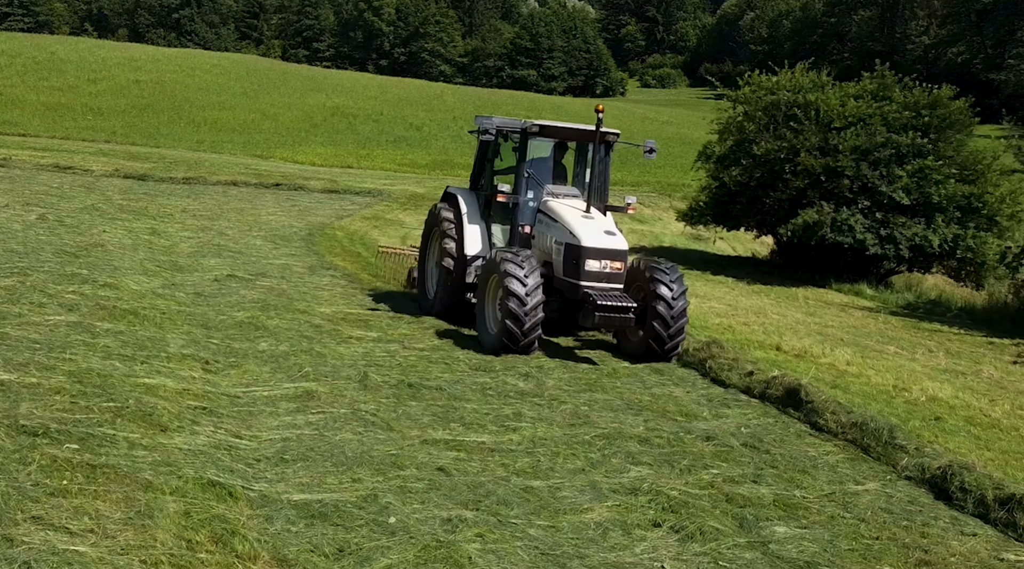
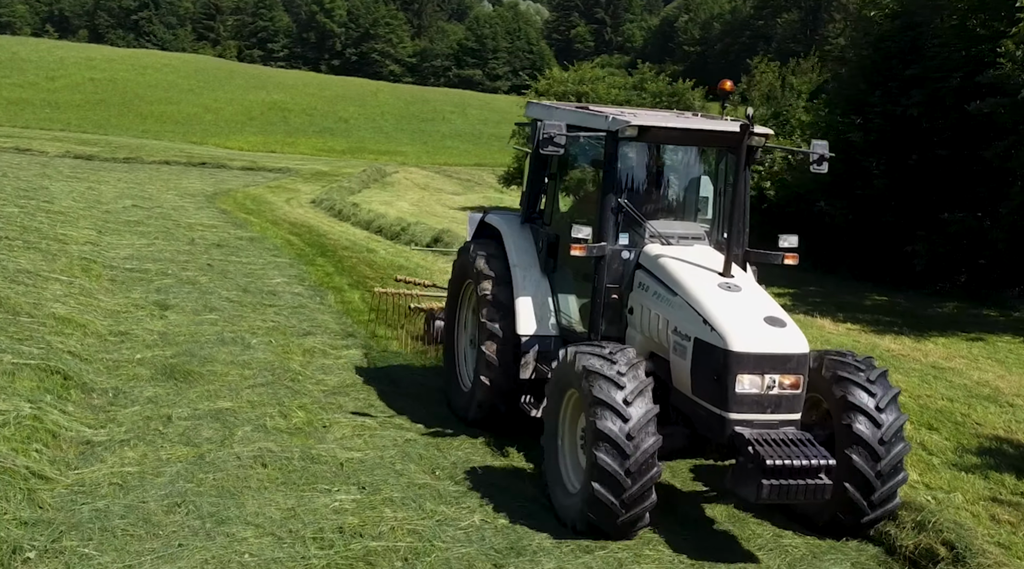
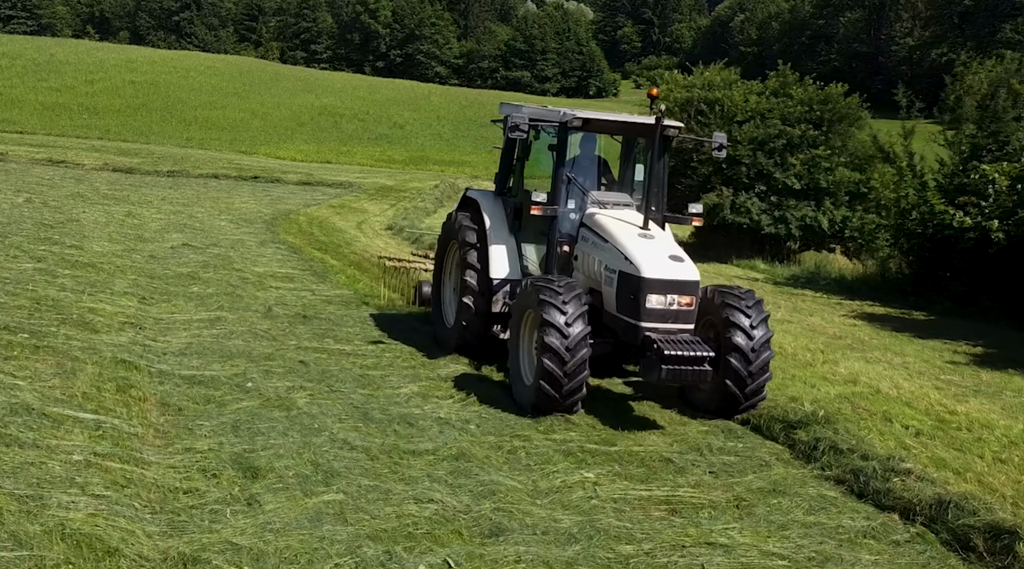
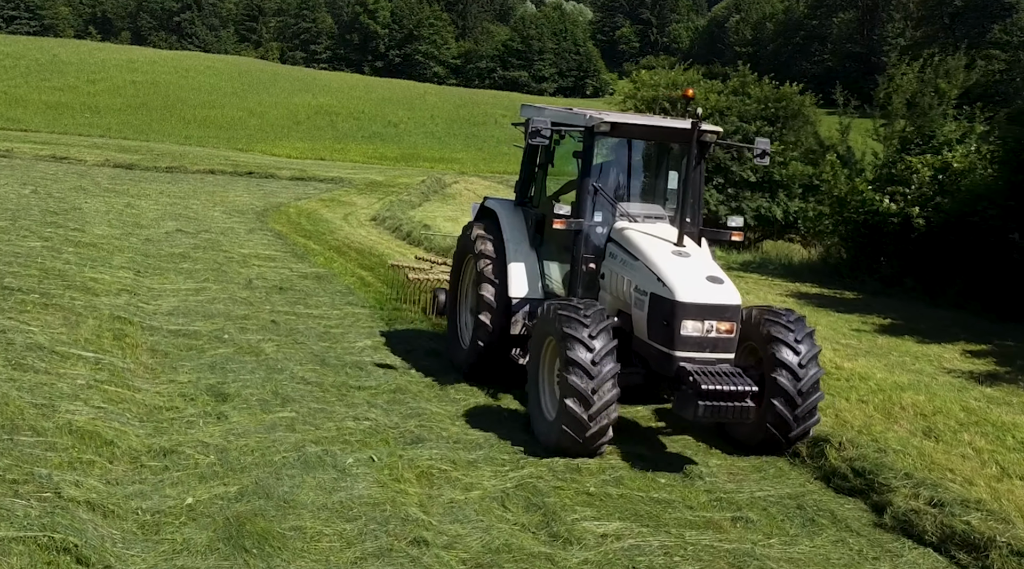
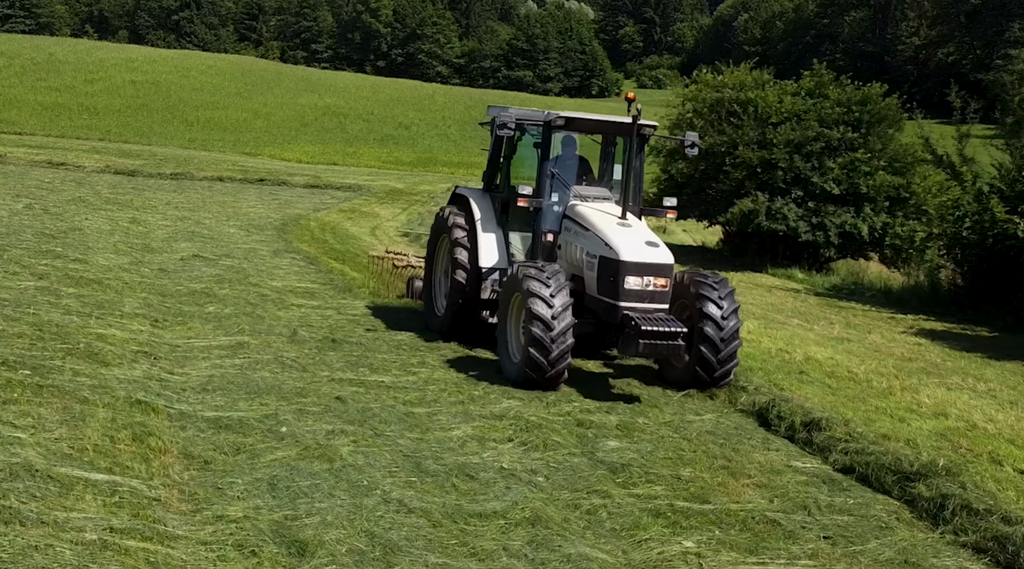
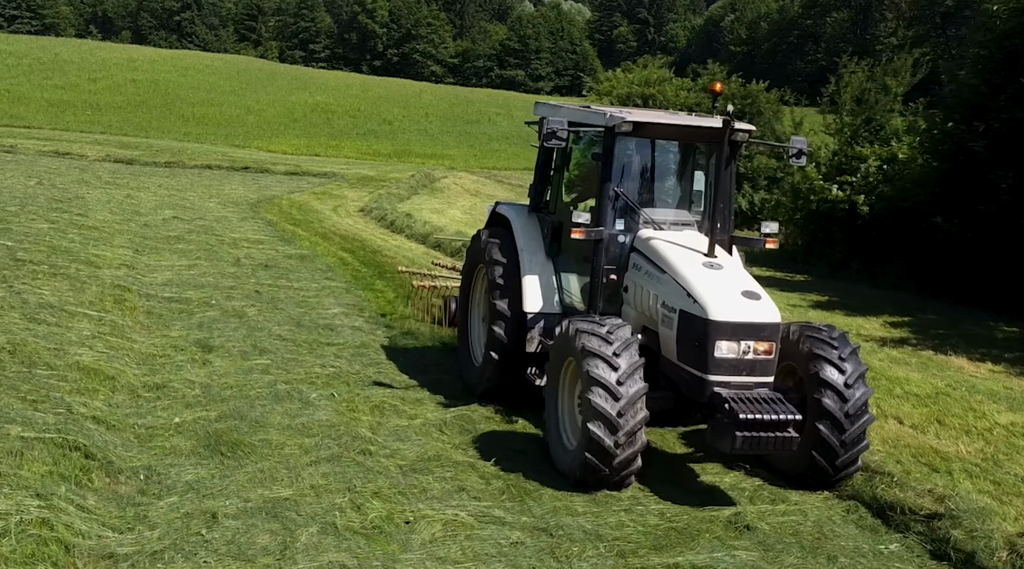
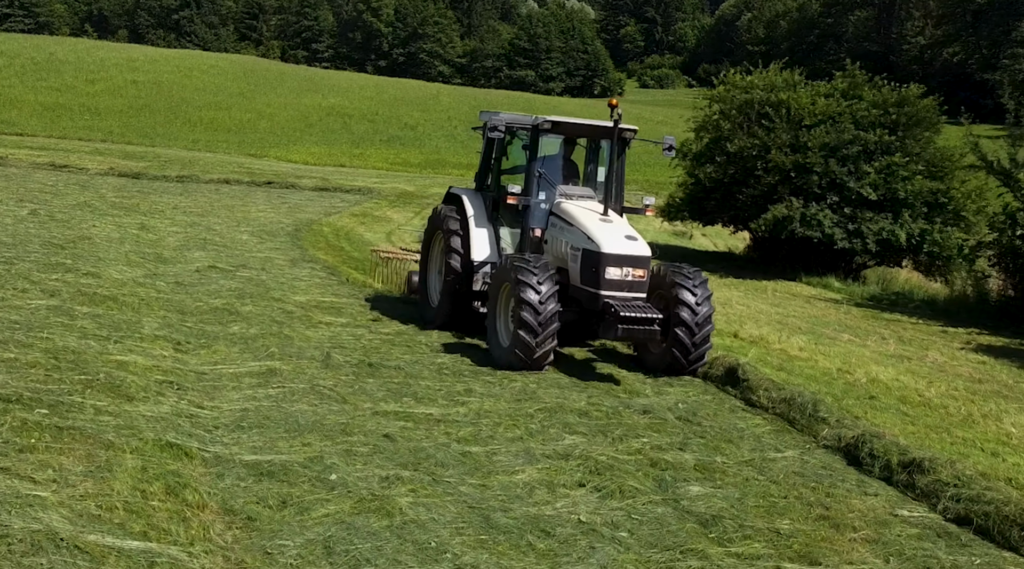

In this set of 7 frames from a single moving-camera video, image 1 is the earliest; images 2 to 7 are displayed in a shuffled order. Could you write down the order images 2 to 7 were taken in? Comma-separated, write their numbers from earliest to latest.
7, 5, 3, 4, 6, 2
